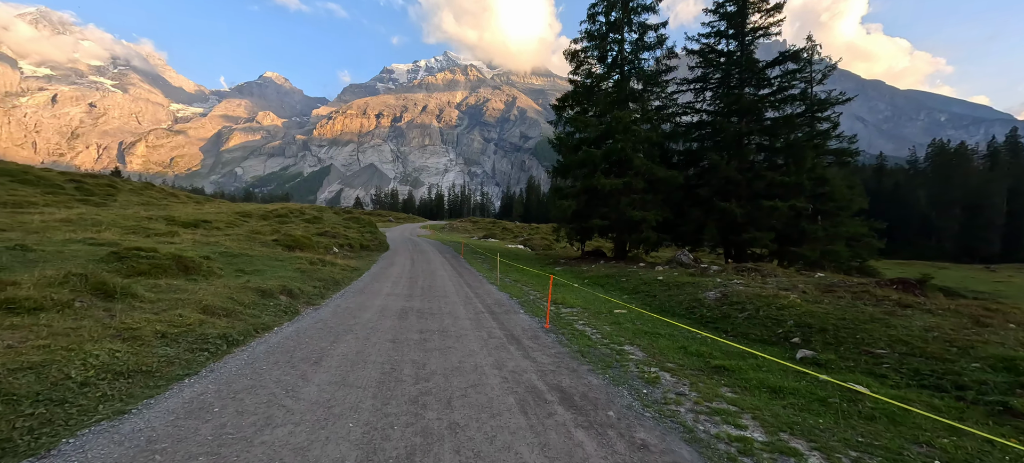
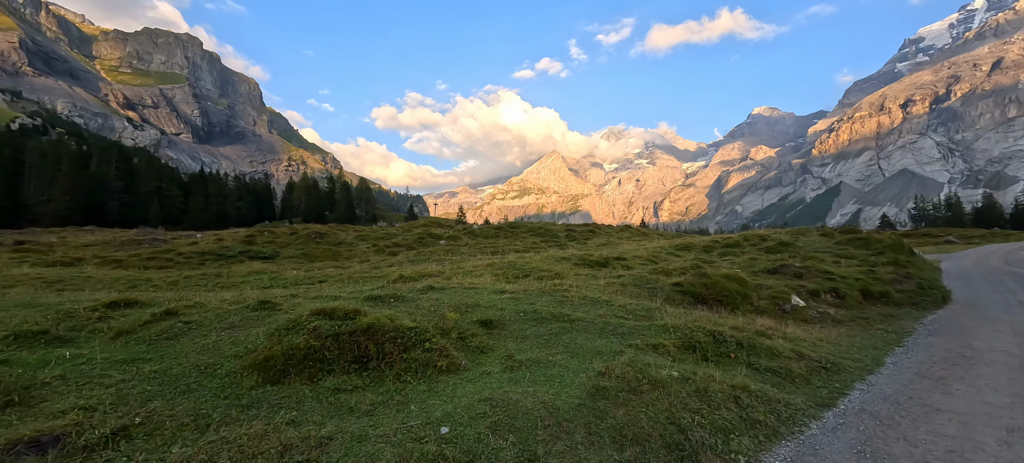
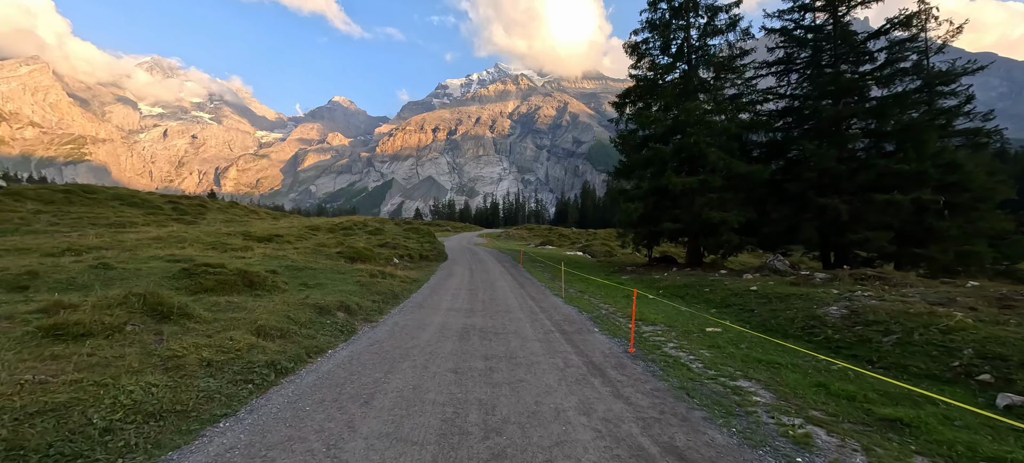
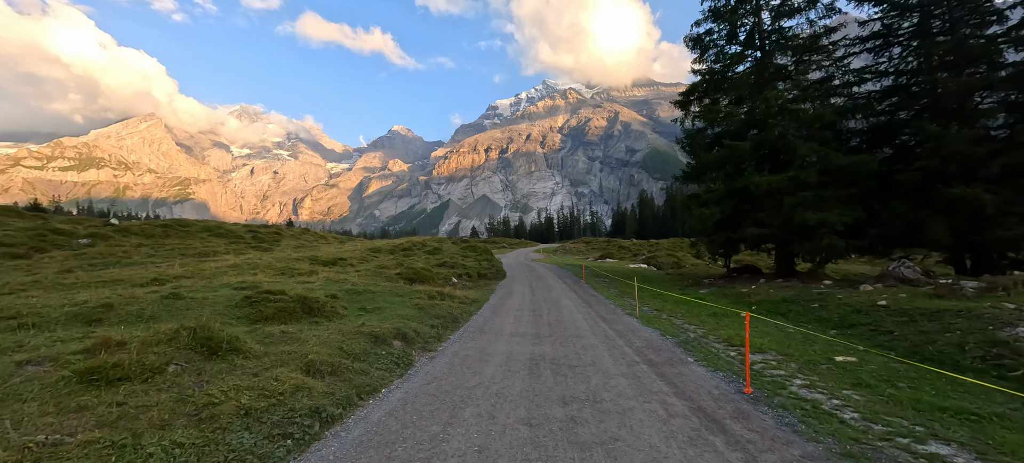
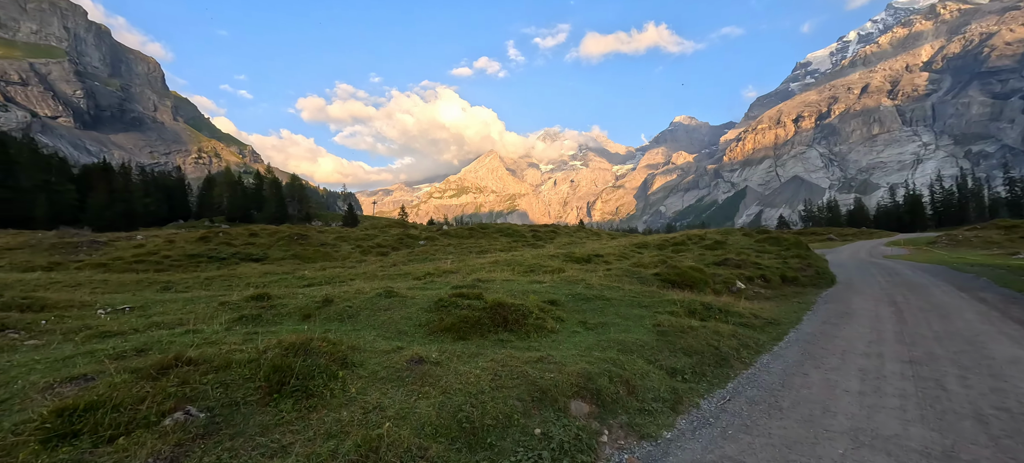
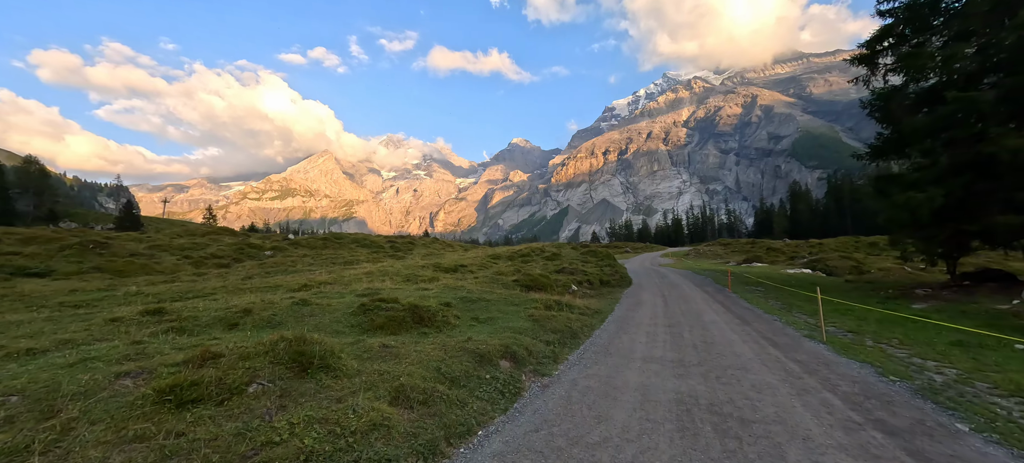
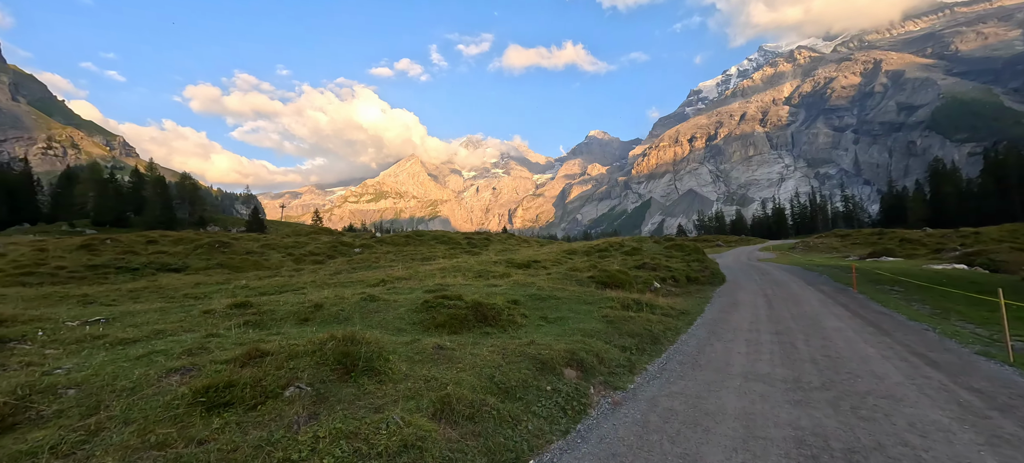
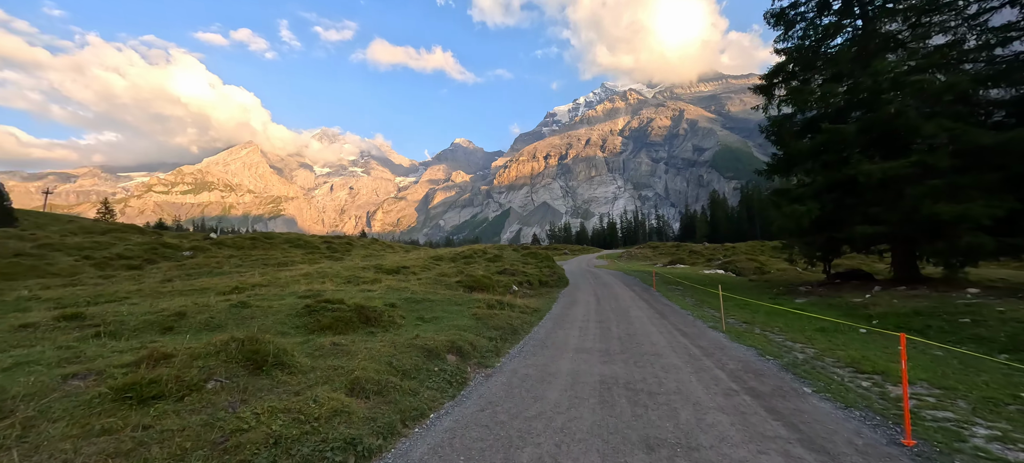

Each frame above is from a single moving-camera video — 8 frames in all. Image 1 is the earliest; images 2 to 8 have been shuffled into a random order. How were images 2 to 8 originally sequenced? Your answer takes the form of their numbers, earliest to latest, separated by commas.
3, 4, 8, 6, 7, 5, 2
